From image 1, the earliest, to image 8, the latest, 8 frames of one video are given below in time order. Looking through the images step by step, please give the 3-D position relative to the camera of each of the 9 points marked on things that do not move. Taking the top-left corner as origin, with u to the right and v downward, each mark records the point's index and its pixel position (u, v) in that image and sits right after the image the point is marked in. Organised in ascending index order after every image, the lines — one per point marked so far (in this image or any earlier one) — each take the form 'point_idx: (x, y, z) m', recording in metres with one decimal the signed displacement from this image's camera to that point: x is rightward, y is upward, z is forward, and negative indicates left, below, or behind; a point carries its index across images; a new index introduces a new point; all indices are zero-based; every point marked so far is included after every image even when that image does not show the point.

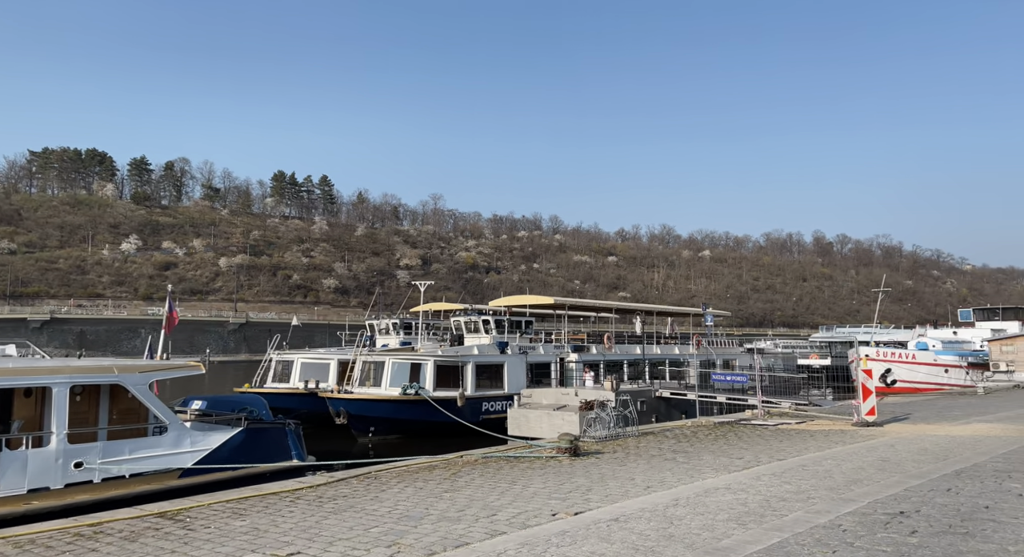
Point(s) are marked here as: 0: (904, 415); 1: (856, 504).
0: (+9.5, -3.3, +19.5) m
1: (+3.2, -2.1, +7.3) m
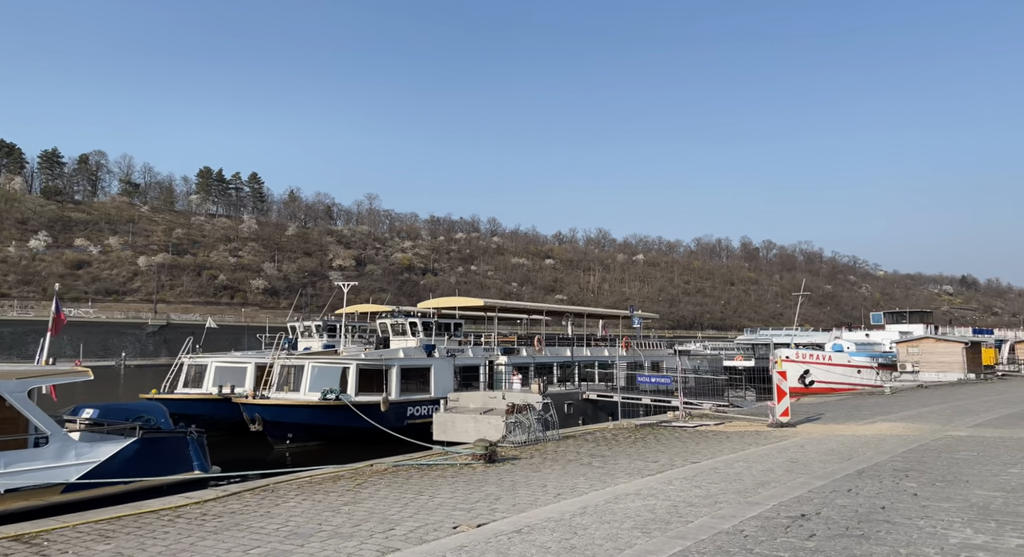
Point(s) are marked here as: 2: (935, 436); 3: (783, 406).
0: (+7.7, -3.5, +20.0) m
1: (+2.3, -2.1, +7.3) m
2: (+8.2, -3.1, +15.5) m
3: (+5.7, -2.7, +16.6) m
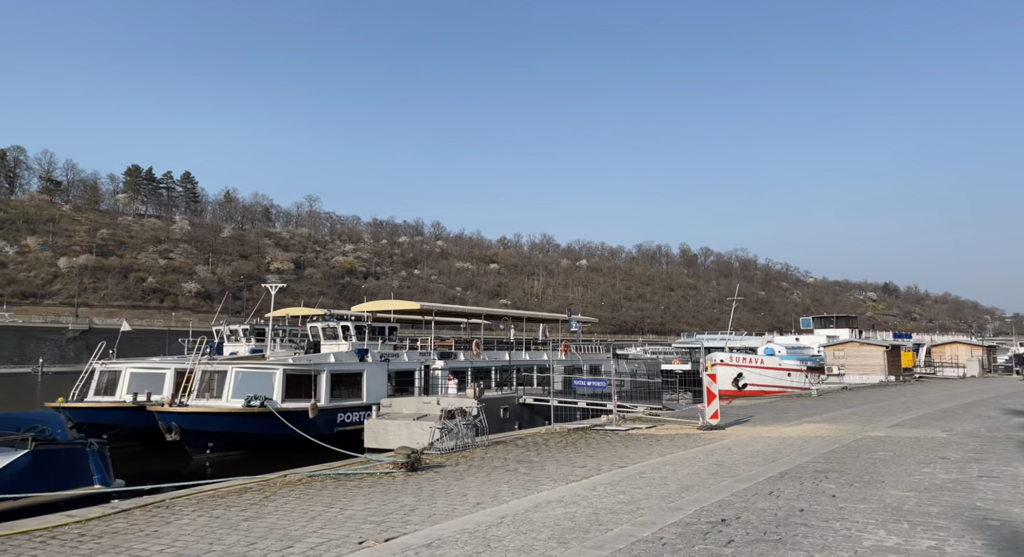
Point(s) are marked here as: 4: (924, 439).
0: (+6.0, -3.6, +20.3) m
1: (+1.6, -2.2, +7.3) m
2: (+6.9, -3.2, +15.8) m
3: (+4.3, -2.8, +16.8) m
4: (+8.0, -3.1, +15.5) m
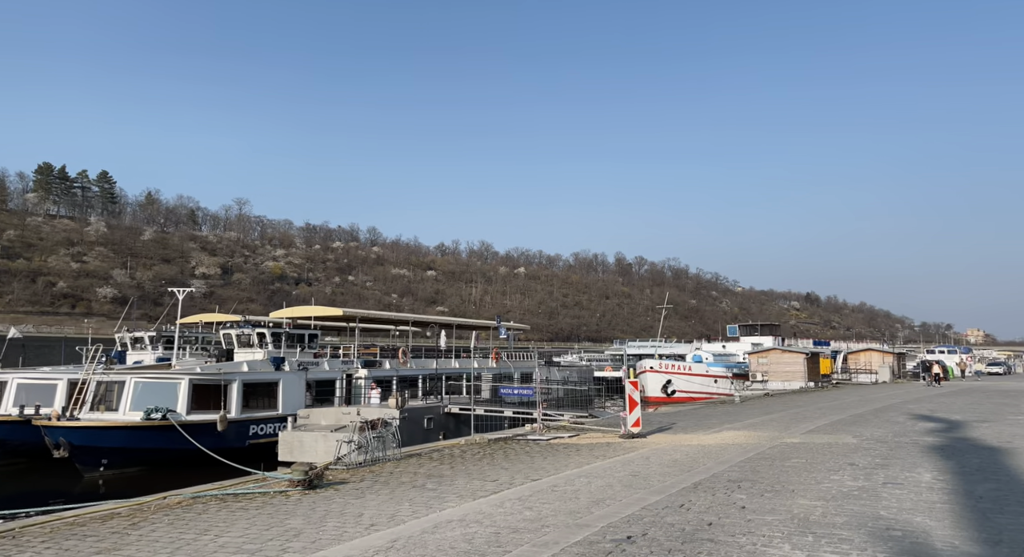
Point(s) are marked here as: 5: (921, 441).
0: (+4.1, -3.8, +20.3) m
1: (+0.7, -2.3, +7.0) m
2: (+5.3, -3.4, +16.0) m
3: (+2.6, -2.9, +16.7) m
4: (+6.5, -3.3, +15.7) m
5: (+8.6, -3.4, +16.6) m
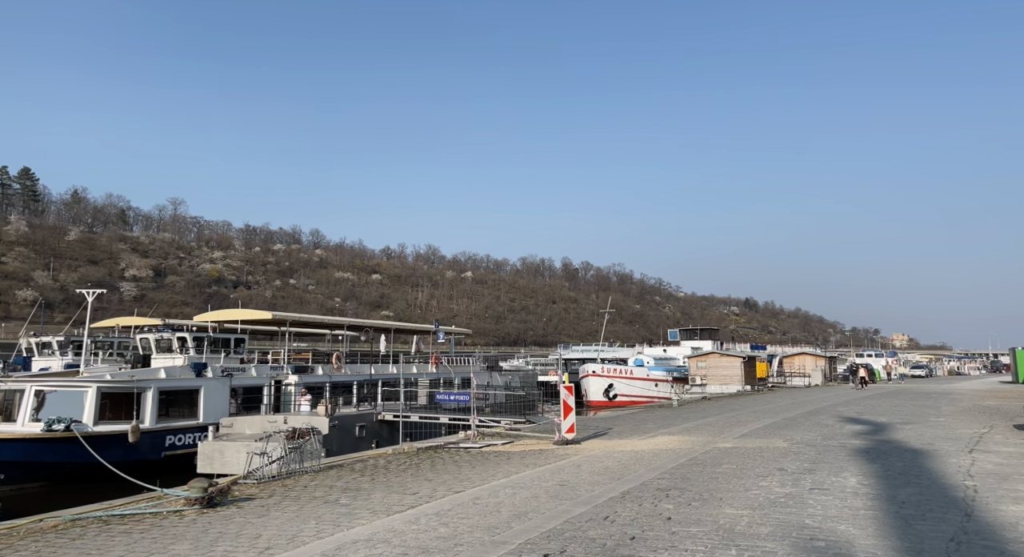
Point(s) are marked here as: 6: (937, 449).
0: (+2.4, -3.9, +20.1) m
1: (-0.1, -2.3, +6.6) m
2: (+3.9, -3.5, +15.9) m
3: (+1.2, -3.0, +16.4) m
4: (+5.1, -3.4, +15.7) m
5: (+7.2, -3.5, +16.8) m
6: (+8.4, -3.4, +15.6) m
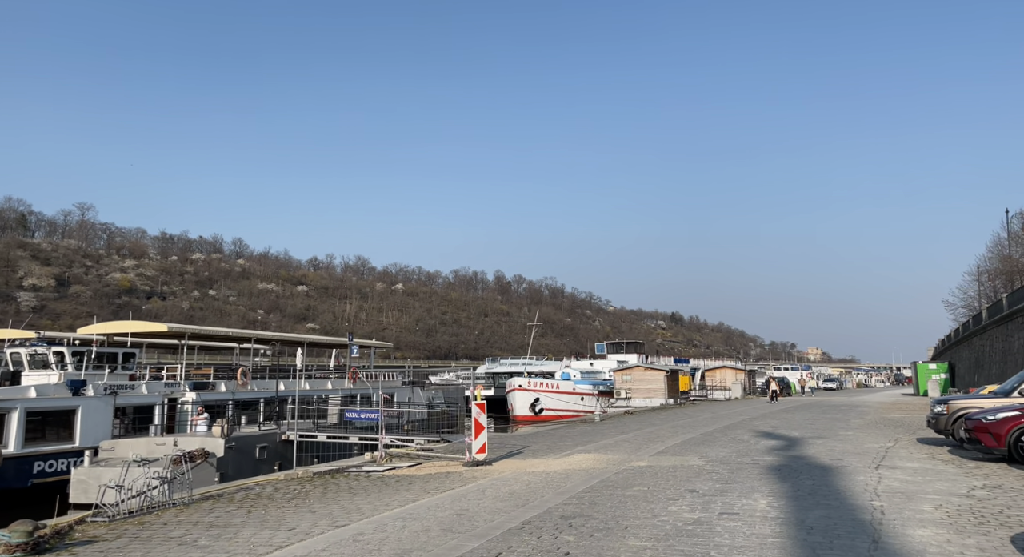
0: (+0.2, -4.3, +19.5) m
1: (-1.1, -2.4, +5.9) m
2: (+2.1, -3.7, +15.4) m
3: (-0.7, -3.3, +15.7) m
4: (+3.3, -3.7, +15.4) m
5: (+5.3, -3.9, +16.6) m
6: (+6.6, -3.7, +15.5) m
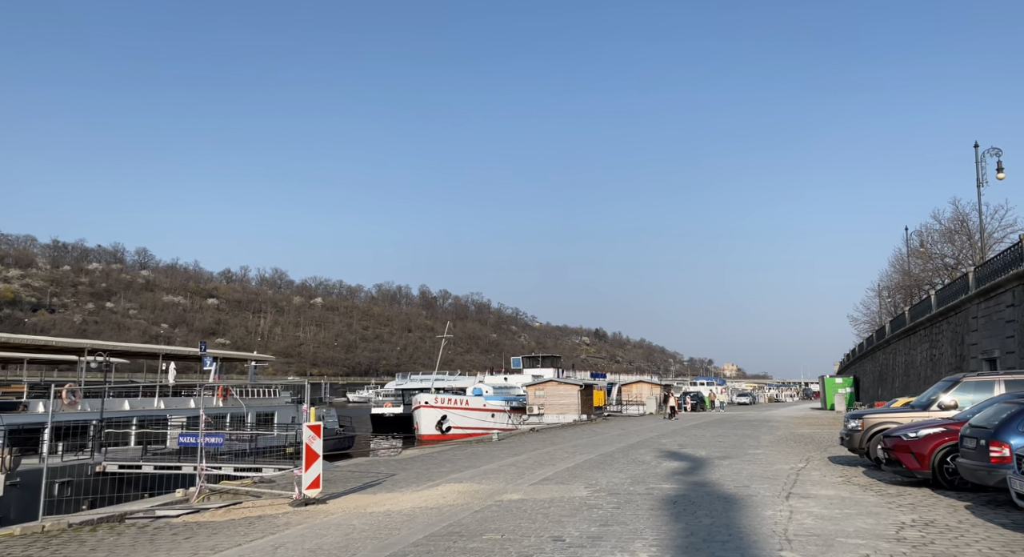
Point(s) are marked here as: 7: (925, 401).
0: (-2.8, -4.2, +16.4) m
1: (-2.7, -2.1, +2.8) m
2: (-0.5, -3.6, +12.5) m
3: (-3.2, -3.2, +12.6) m
4: (+0.7, -3.6, +12.6) m
5: (+2.6, -3.8, +14.0) m
6: (+4.0, -3.6, +13.1) m
7: (+9.3, -2.7, +17.5) m
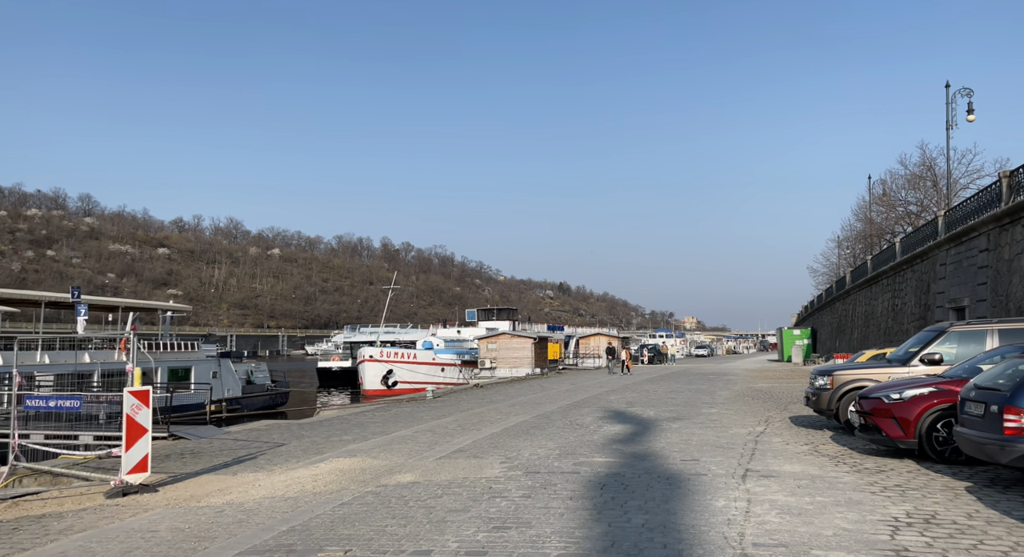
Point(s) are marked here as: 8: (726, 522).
0: (-4.4, -3.0, +13.6) m
1: (-3.6, -1.7, -0.2) m
2: (-1.9, -2.7, +9.8) m
3: (-4.7, -2.2, +9.7) m
4: (-0.7, -2.6, +9.9) m
5: (+1.1, -2.7, +11.4) m
6: (+2.6, -2.6, +10.5) m
7: (+7.6, -1.5, +15.2) m
8: (+2.2, -2.4, +7.8) m
